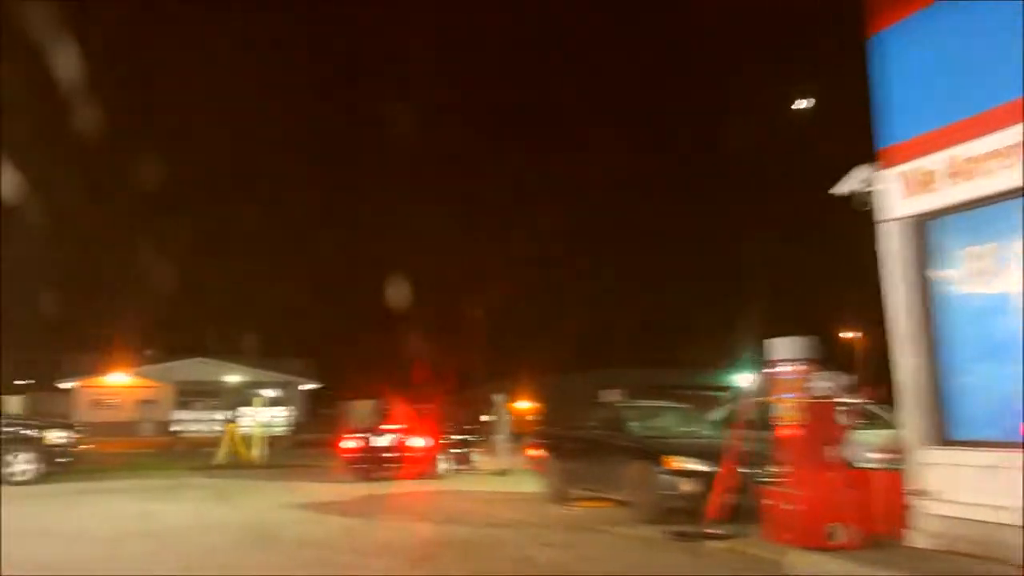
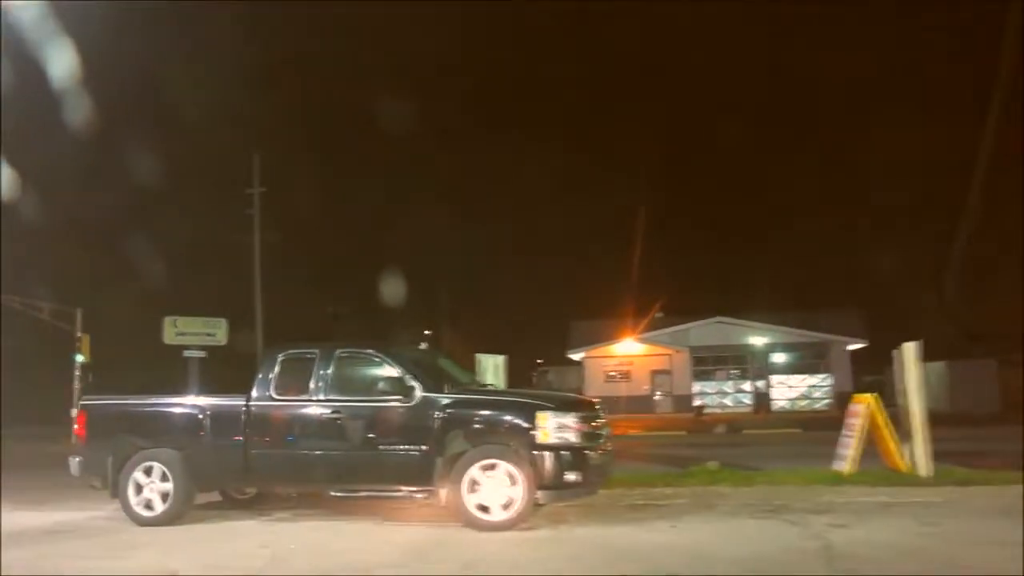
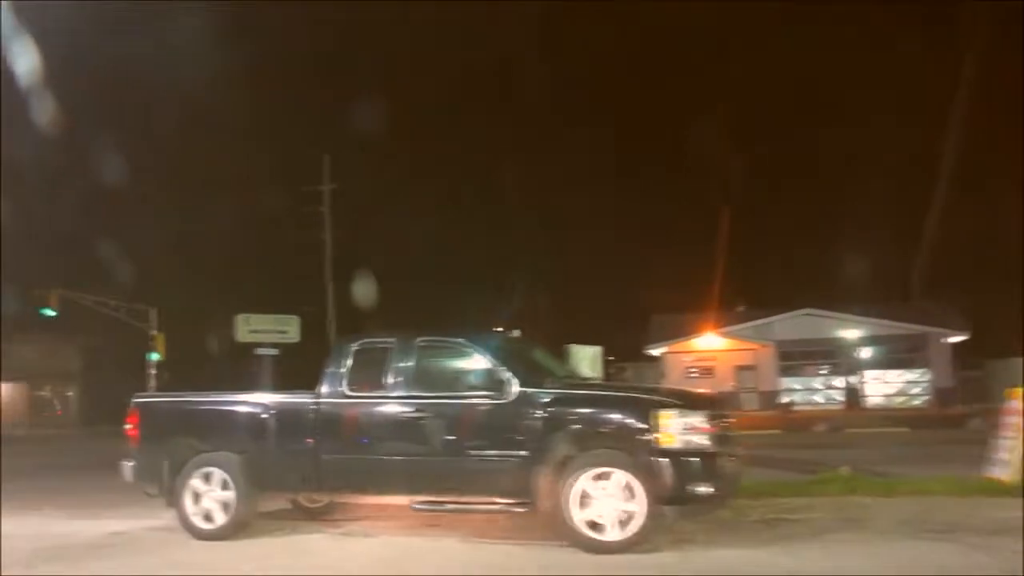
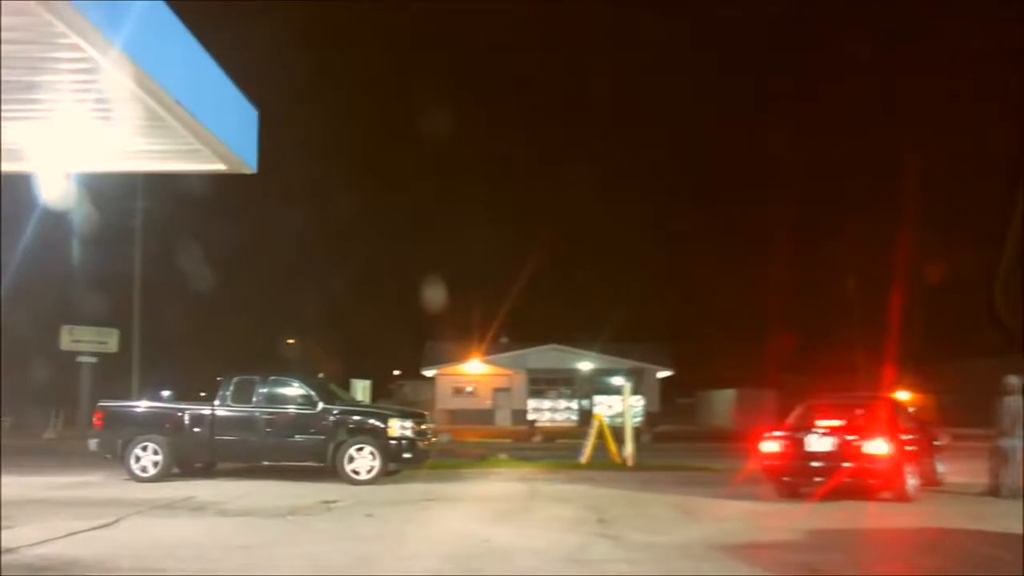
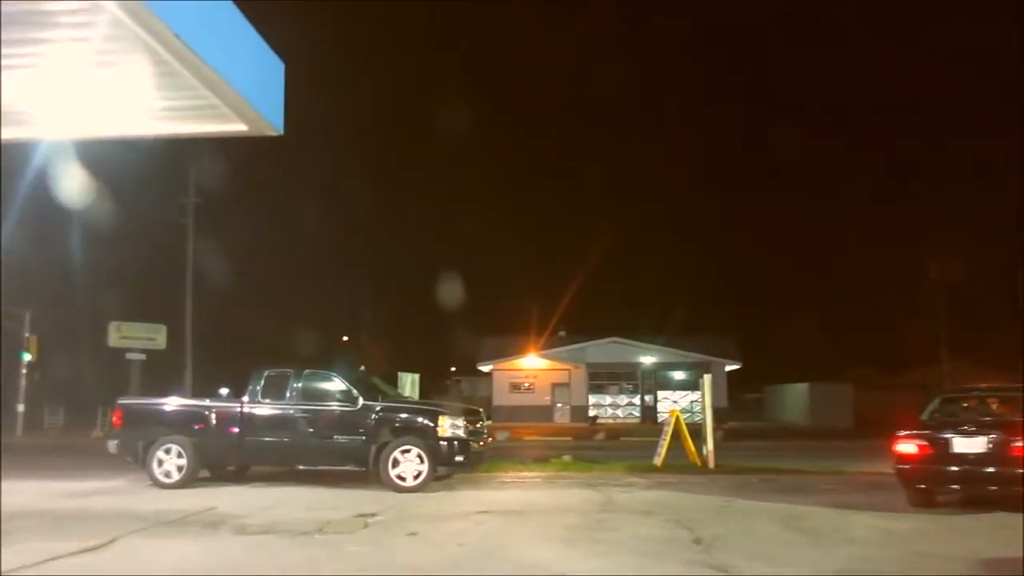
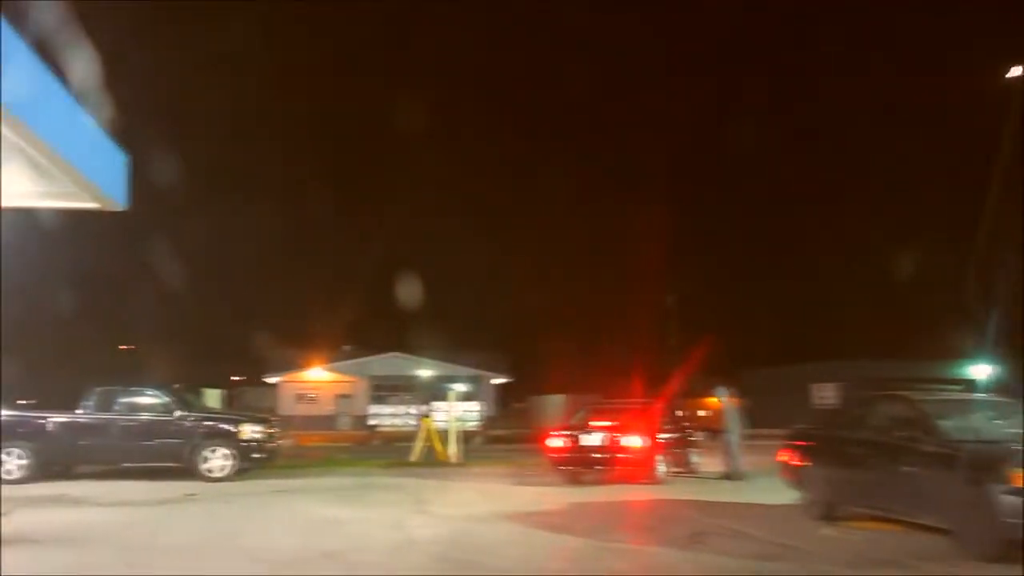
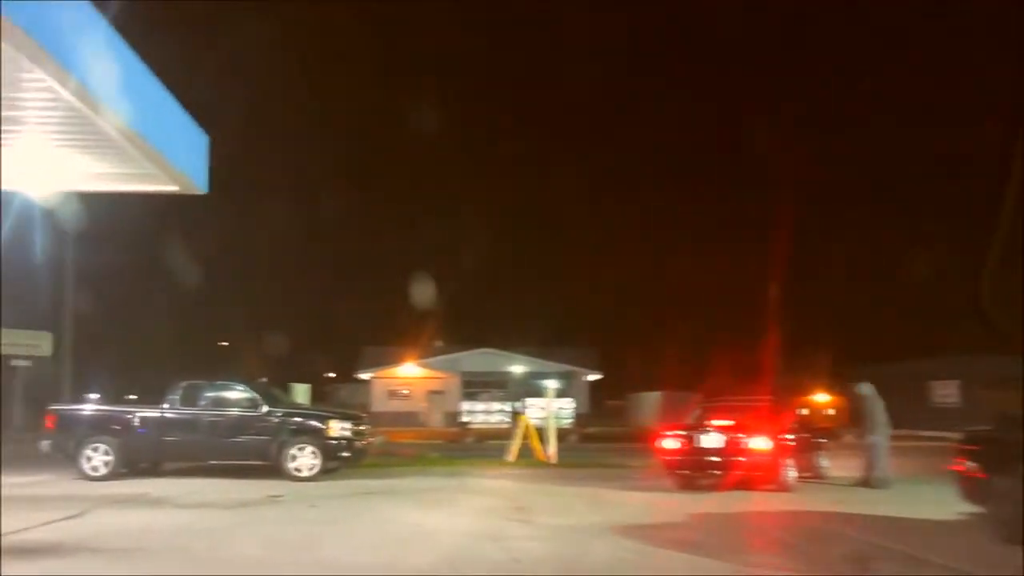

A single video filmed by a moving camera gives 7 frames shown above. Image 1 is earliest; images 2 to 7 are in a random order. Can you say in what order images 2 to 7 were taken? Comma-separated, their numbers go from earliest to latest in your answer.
6, 7, 4, 5, 2, 3
